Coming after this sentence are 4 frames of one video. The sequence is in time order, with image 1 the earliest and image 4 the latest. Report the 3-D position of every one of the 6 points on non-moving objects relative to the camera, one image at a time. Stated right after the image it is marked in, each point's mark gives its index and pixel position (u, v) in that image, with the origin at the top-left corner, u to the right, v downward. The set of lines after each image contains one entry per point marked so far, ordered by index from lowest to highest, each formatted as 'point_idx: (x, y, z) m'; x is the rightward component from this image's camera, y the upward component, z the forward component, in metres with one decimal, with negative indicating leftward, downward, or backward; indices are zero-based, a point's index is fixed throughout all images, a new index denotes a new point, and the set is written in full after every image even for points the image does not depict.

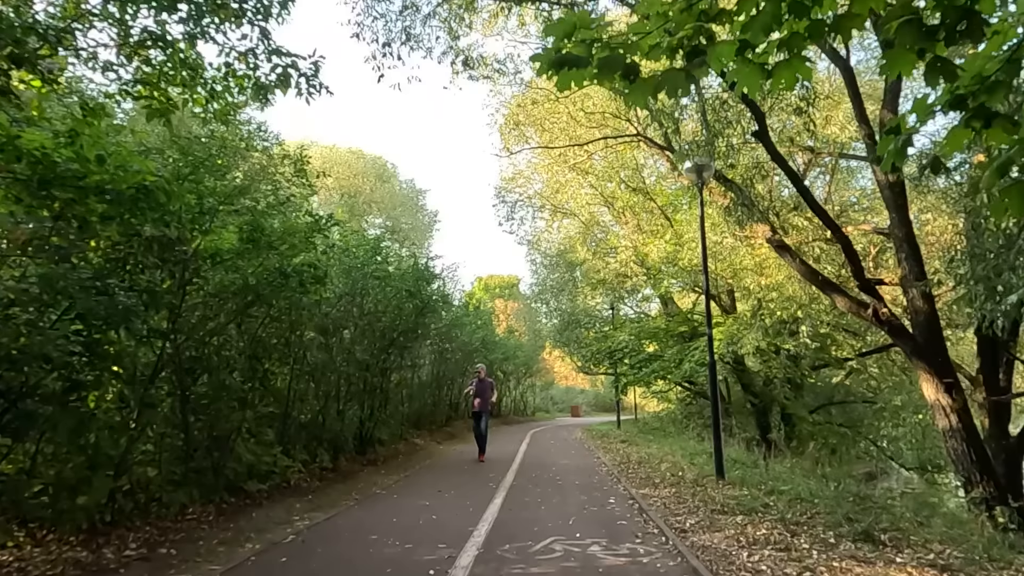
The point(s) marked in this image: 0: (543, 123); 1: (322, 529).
0: (+0.7, +3.8, +17.0) m
1: (-1.9, -2.4, +7.4) m
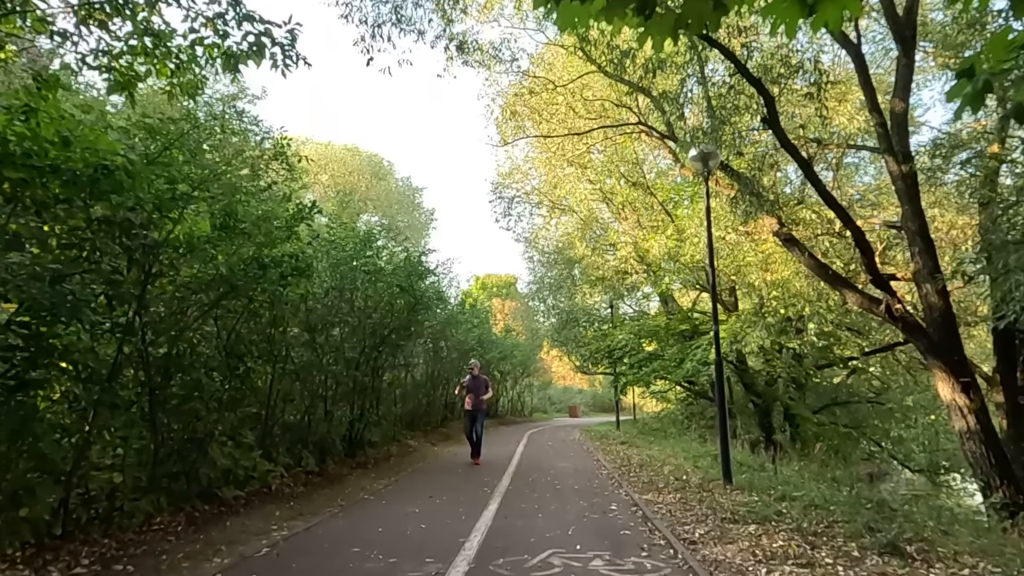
0: (+0.6, +3.8, +16.5) m
1: (-1.9, -2.3, +6.8) m
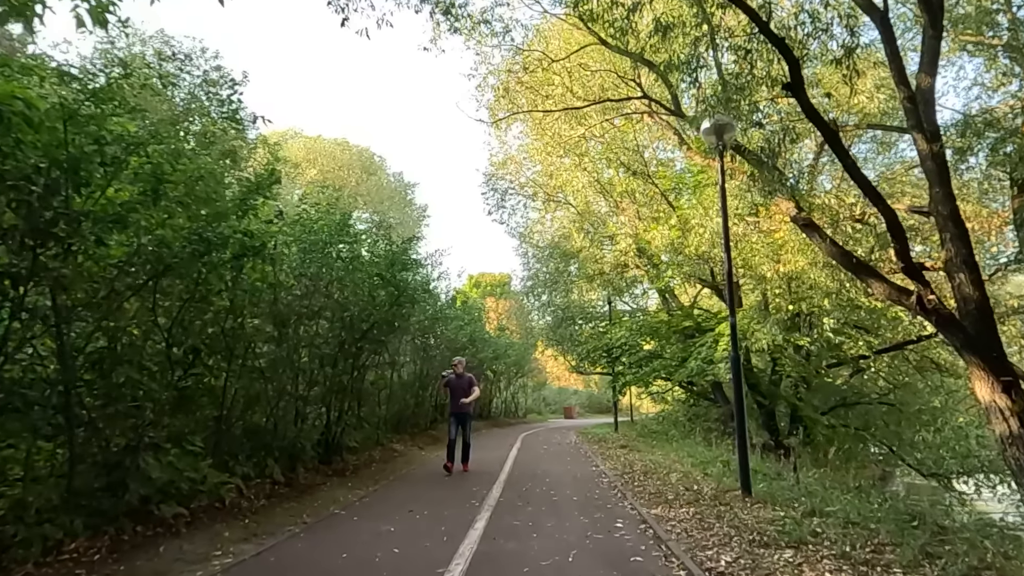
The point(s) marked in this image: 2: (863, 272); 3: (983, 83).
0: (+0.5, +4.0, +15.3) m
1: (-2.0, -2.1, +5.7) m
2: (+5.1, +0.2, +10.9) m
3: (+8.3, +3.6, +13.4) m
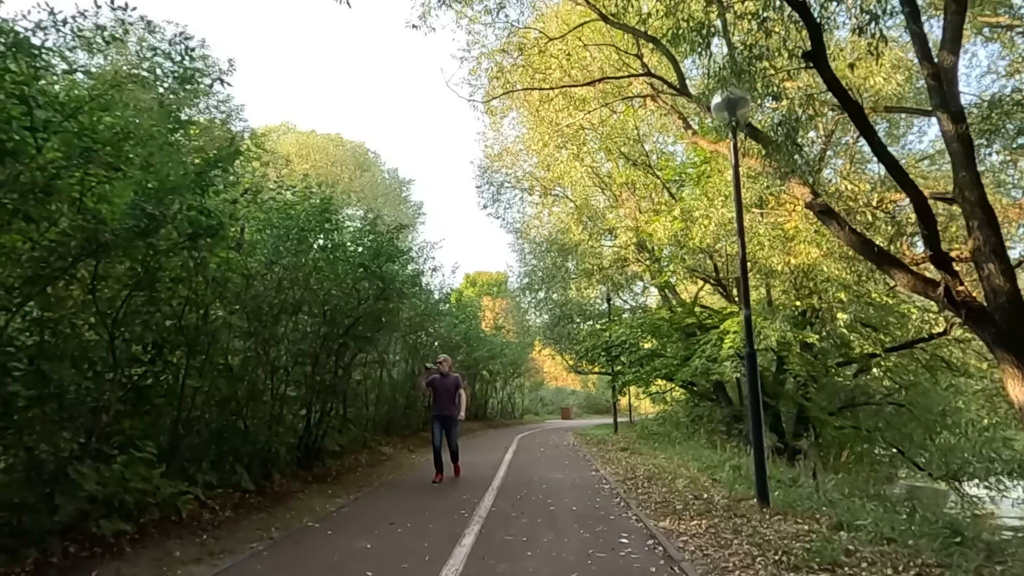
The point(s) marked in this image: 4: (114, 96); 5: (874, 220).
0: (+0.4, +4.1, +14.5) m
1: (-2.1, -2.0, +4.8) m
2: (+5.0, +0.4, +10.1) m
3: (+8.2, +3.7, +12.6) m
4: (-3.1, +1.5, +5.9) m
5: (+5.6, +1.0, +11.8) m
